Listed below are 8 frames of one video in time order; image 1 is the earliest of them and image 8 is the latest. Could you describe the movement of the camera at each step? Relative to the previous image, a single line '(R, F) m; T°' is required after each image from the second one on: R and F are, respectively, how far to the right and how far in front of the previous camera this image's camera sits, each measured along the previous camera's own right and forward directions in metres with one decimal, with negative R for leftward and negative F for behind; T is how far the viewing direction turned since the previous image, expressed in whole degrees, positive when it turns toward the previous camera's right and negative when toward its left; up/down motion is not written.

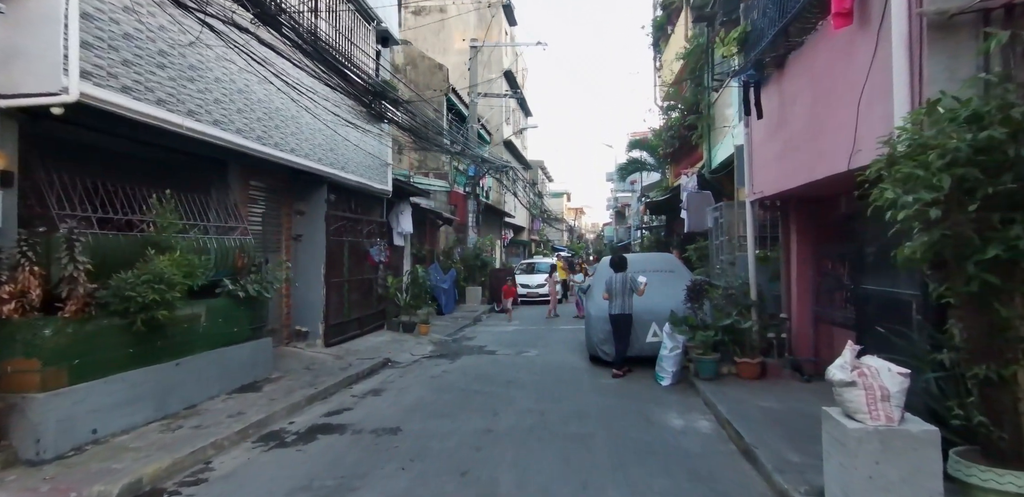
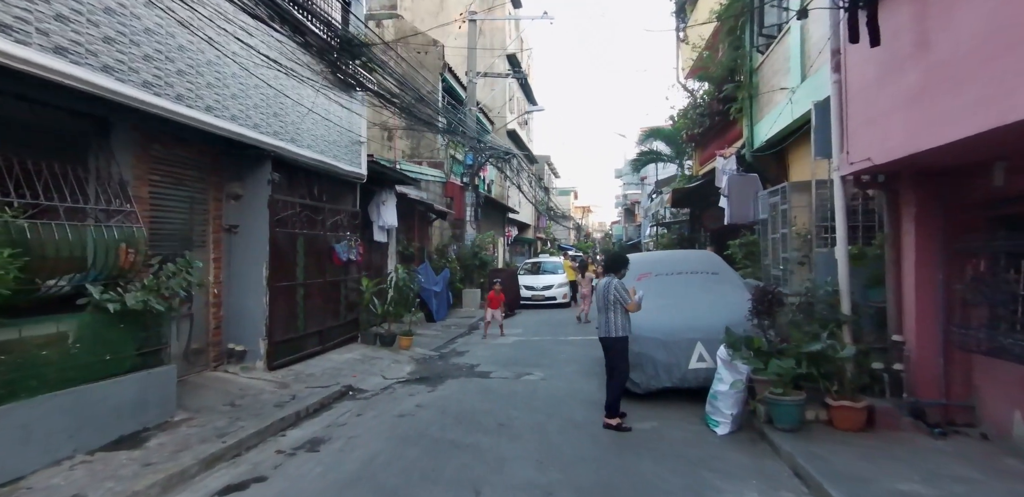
(+0.1, +2.3) m; -1°
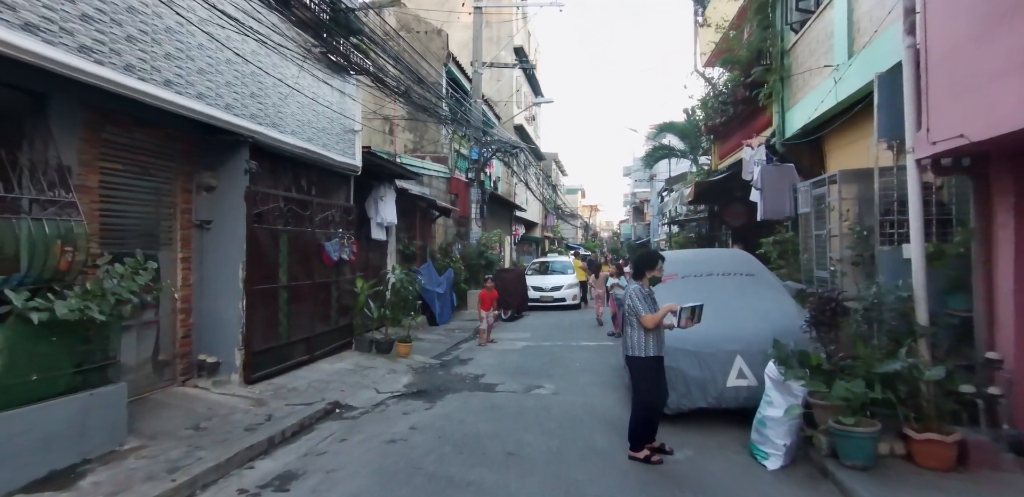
(0.0, +0.9) m; -1°
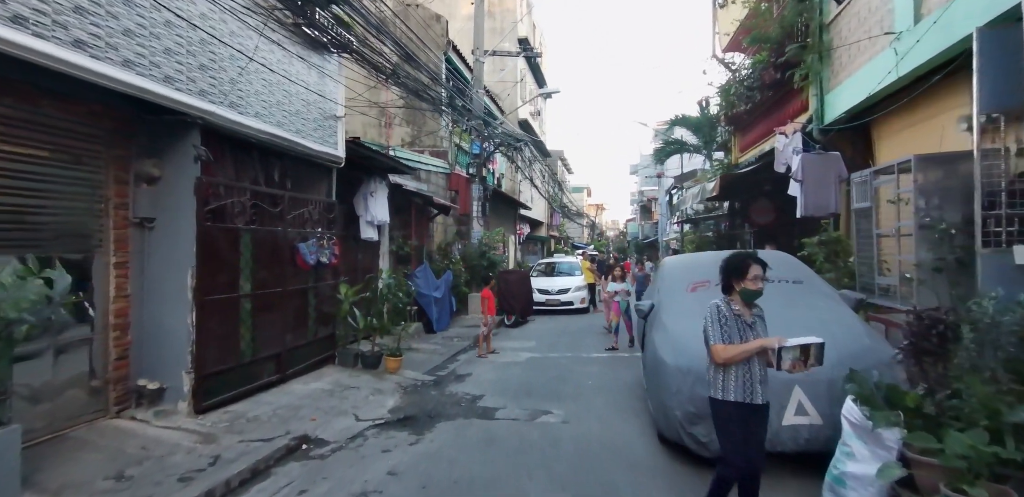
(0.0, +1.2) m; -1°
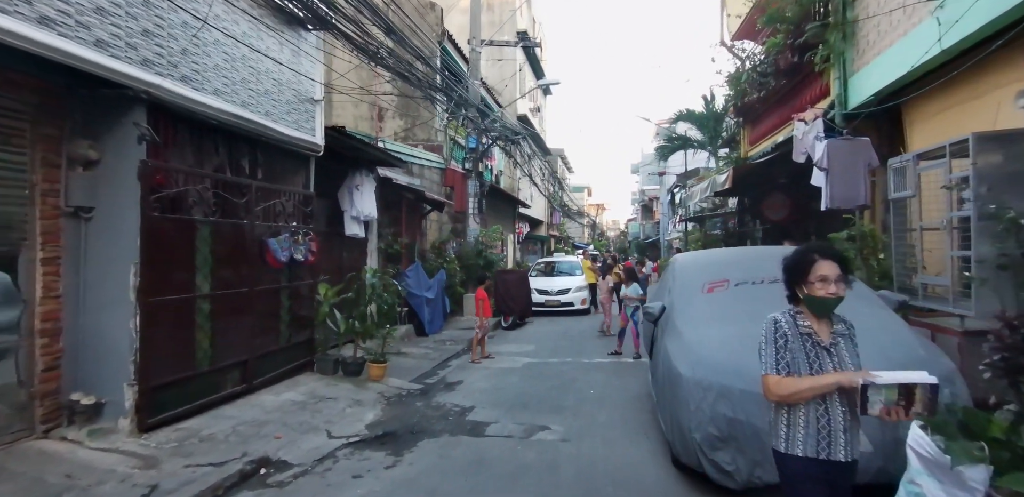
(+0.1, +0.8) m; 0°
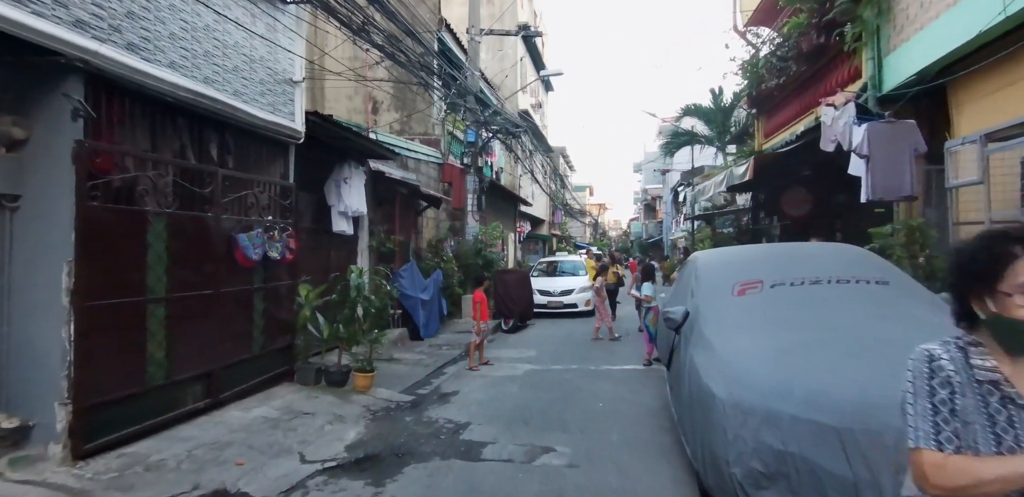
(0.0, +0.8) m; 0°
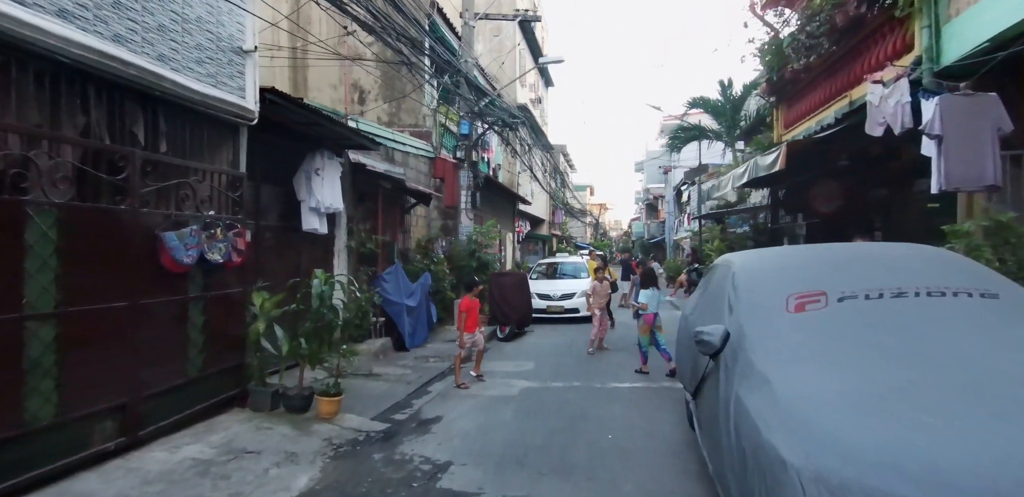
(+0.1, +1.1) m; 0°
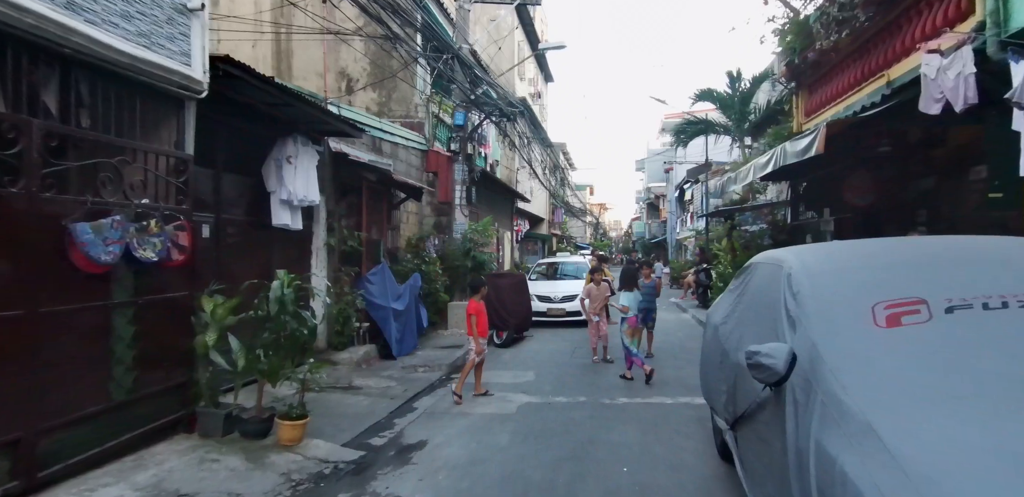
(0.0, +0.9) m; 0°
